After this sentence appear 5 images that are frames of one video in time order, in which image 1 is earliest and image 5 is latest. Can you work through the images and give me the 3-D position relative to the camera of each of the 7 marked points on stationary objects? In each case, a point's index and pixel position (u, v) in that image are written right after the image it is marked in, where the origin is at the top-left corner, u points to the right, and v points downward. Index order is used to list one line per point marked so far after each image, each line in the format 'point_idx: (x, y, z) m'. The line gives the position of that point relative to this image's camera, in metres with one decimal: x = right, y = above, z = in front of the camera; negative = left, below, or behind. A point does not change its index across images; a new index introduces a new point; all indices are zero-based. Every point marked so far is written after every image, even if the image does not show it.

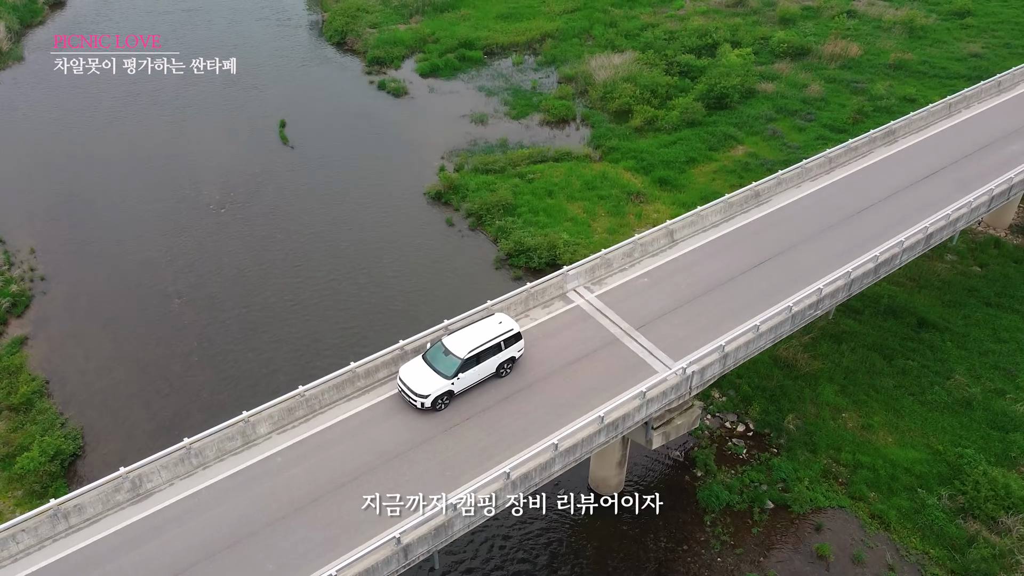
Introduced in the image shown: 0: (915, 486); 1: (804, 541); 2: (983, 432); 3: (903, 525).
0: (+8.1, -4.0, +17.5) m
1: (+5.6, -4.9, +16.7) m
2: (+10.0, -3.1, +18.5) m
3: (+7.6, -4.6, +16.9) m
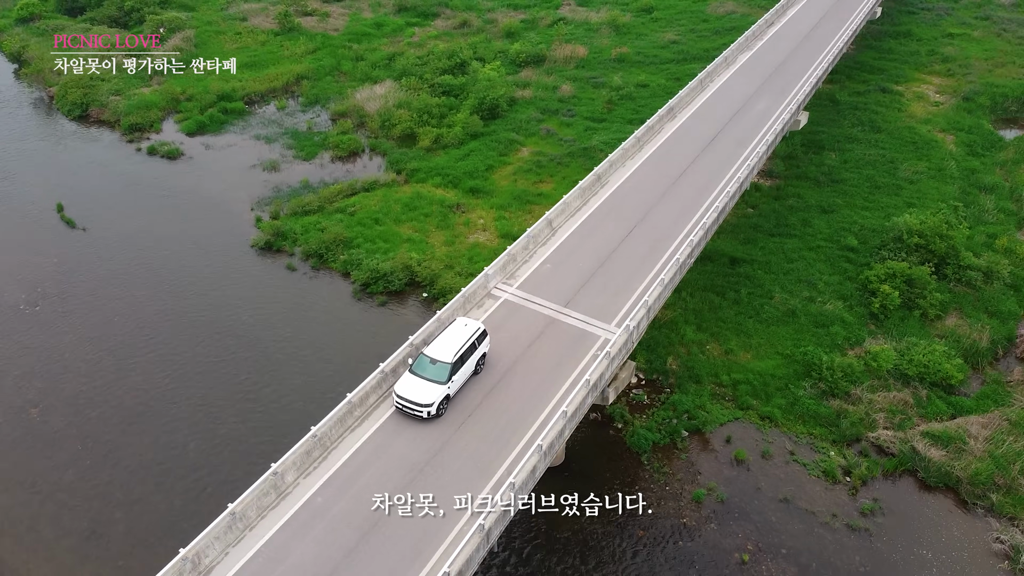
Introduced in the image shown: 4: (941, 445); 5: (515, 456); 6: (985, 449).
0: (+6.6, -2.4, +21.3) m
1: (+4.8, -3.7, +19.7) m
2: (+7.9, -1.1, +22.7) m
3: (+6.5, -3.1, +20.5) m
4: (+9.6, -3.5, +19.4) m
5: (0.0, -2.7, +14.0) m
6: (+10.5, -3.6, +19.2) m
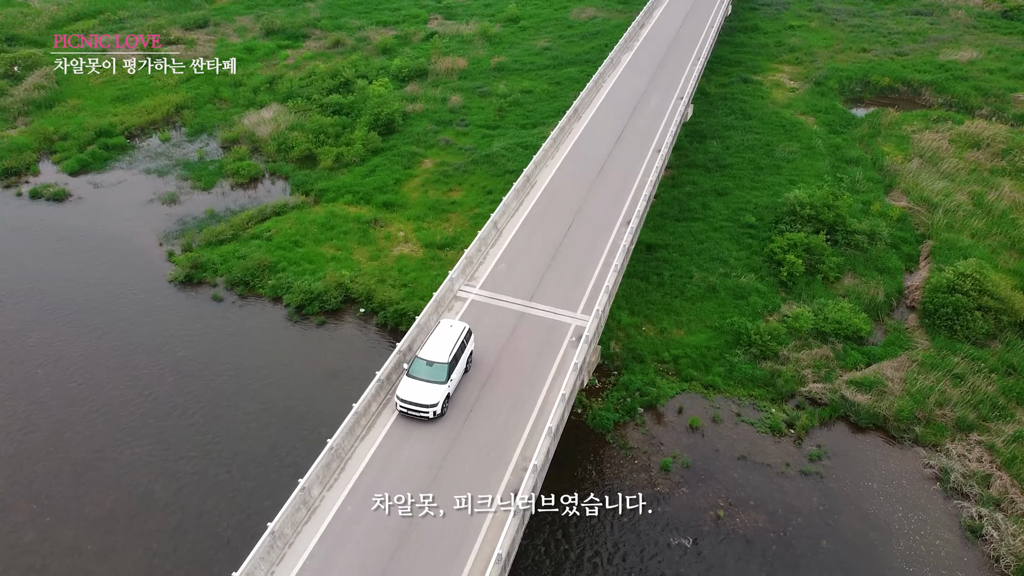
0: (+5.4, -1.8, +22.9) m
1: (+4.0, -3.3, +21.1) m
2: (+6.3, -0.4, +24.6) m
3: (+5.5, -2.4, +22.1) m
4: (+8.8, -2.5, +21.6) m
5: (+0.2, -2.6, +14.6) m
6: (+9.7, -2.5, +21.5) m
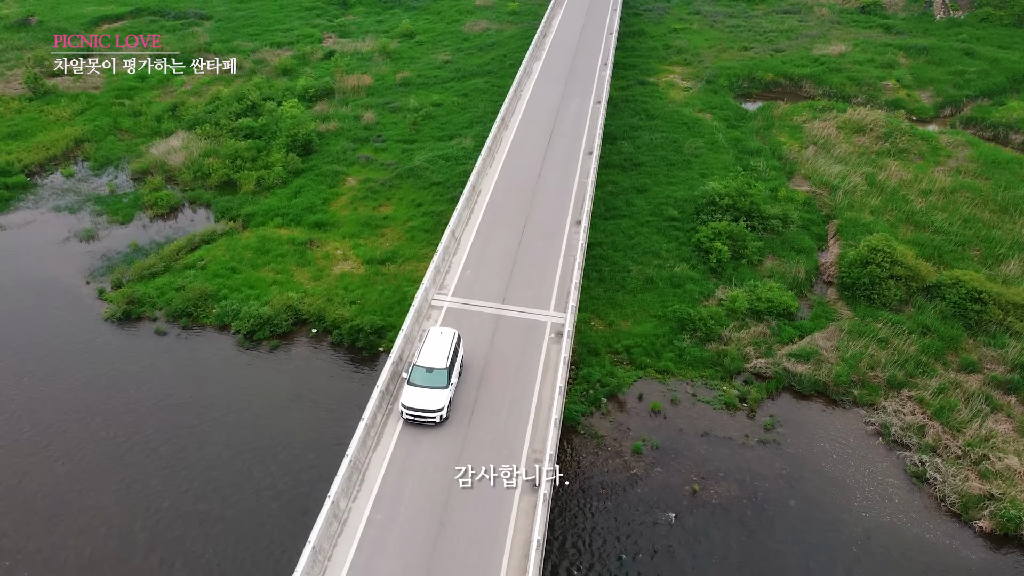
0: (+4.3, -1.5, +24.2) m
1: (+3.3, -3.1, +22.2) m
2: (+4.8, -0.1, +26.0) m
3: (+4.5, -2.1, +23.5) m
4: (+7.8, -2.0, +23.4) m
5: (+0.3, -2.6, +15.3) m
6: (+8.7, -1.8, +23.4) m
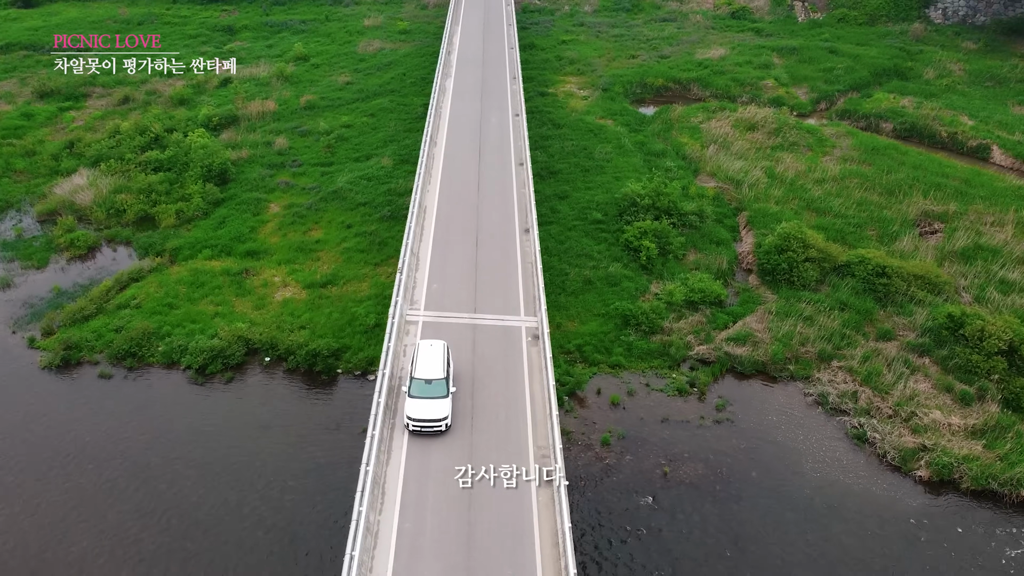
0: (+3.0, -1.5, +25.5) m
1: (+2.4, -3.1, +23.3) m
2: (+3.1, -0.1, +27.3) m
3: (+3.4, -2.1, +24.8) m
4: (+6.6, -1.6, +25.1) m
5: (+0.4, -2.7, +16.1) m
6: (+7.5, -1.4, +25.3) m
